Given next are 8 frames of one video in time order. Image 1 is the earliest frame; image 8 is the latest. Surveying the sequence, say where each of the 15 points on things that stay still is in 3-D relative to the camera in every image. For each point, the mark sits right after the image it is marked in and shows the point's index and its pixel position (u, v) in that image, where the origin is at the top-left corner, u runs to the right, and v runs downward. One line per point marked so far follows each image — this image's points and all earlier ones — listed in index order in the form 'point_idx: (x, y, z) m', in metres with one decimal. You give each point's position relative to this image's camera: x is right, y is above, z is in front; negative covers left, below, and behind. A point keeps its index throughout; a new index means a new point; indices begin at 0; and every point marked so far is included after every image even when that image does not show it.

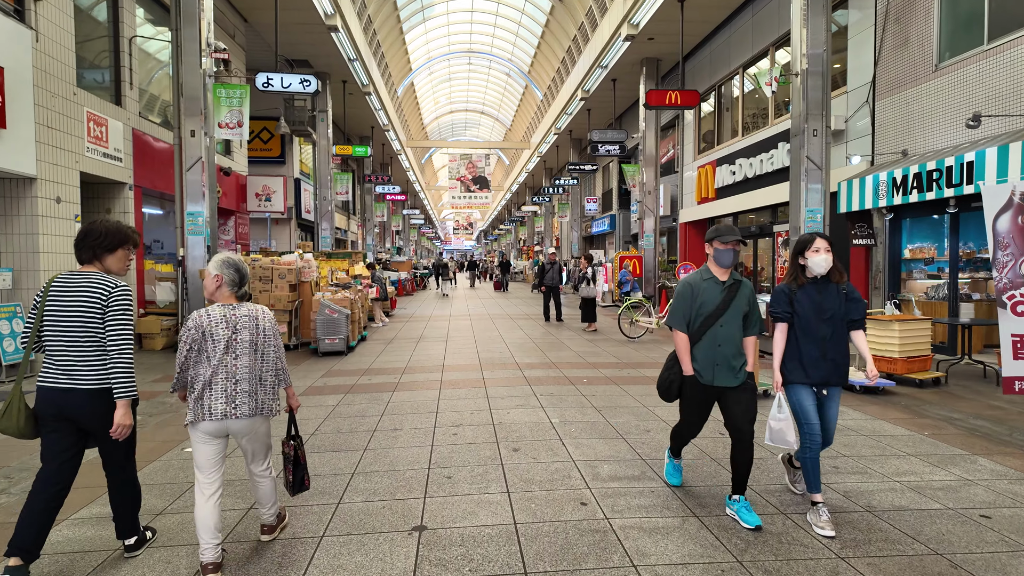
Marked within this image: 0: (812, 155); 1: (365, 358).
0: (+4.6, +2.1, +9.4) m
1: (-2.1, -1.0, +8.6) m
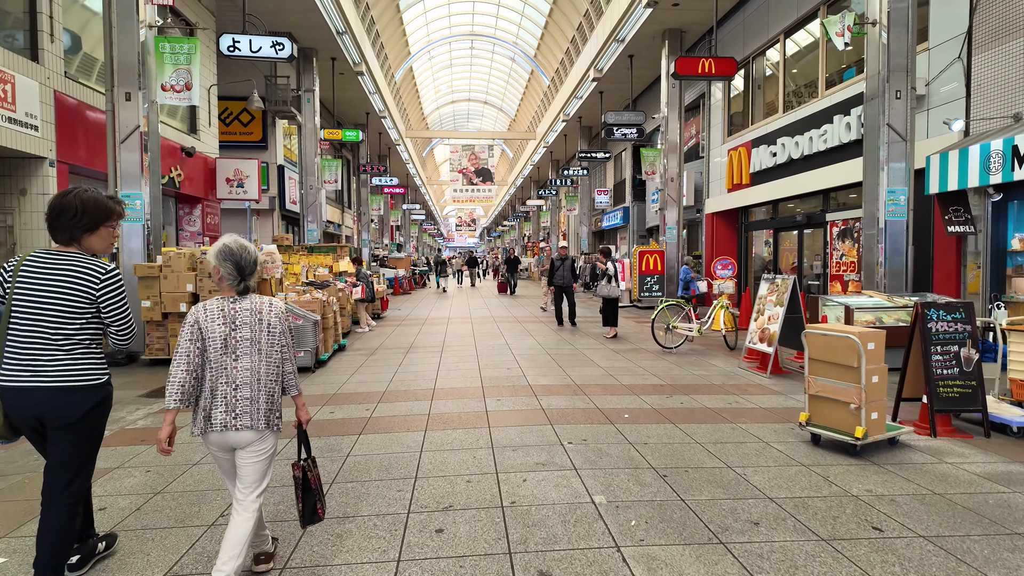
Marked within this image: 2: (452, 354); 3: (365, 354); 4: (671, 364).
0: (+4.8, +2.1, +7.6) m
1: (-1.9, -1.0, +6.8) m
2: (-0.8, -0.9, +8.1) m
3: (-2.0, -0.9, +8.1) m
4: (+1.9, -0.9, +7.3) m
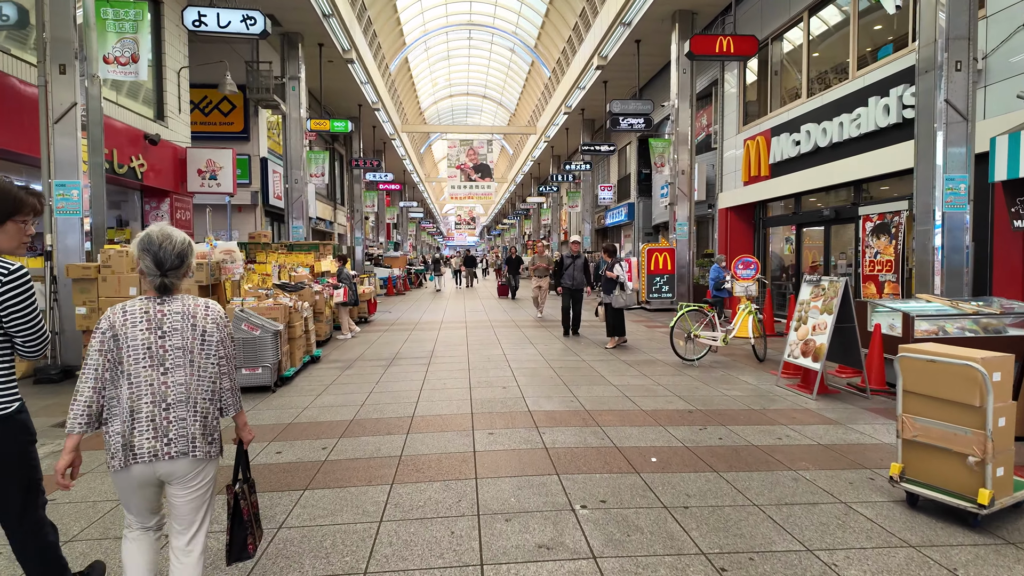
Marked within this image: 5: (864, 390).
0: (+4.7, +2.0, +6.5) m
1: (-2.0, -1.0, +5.7) m
2: (-0.8, -0.9, +7.0) m
3: (-2.0, -0.9, +7.1) m
4: (+1.9, -0.9, +6.2) m
5: (+3.2, -0.9, +5.5) m
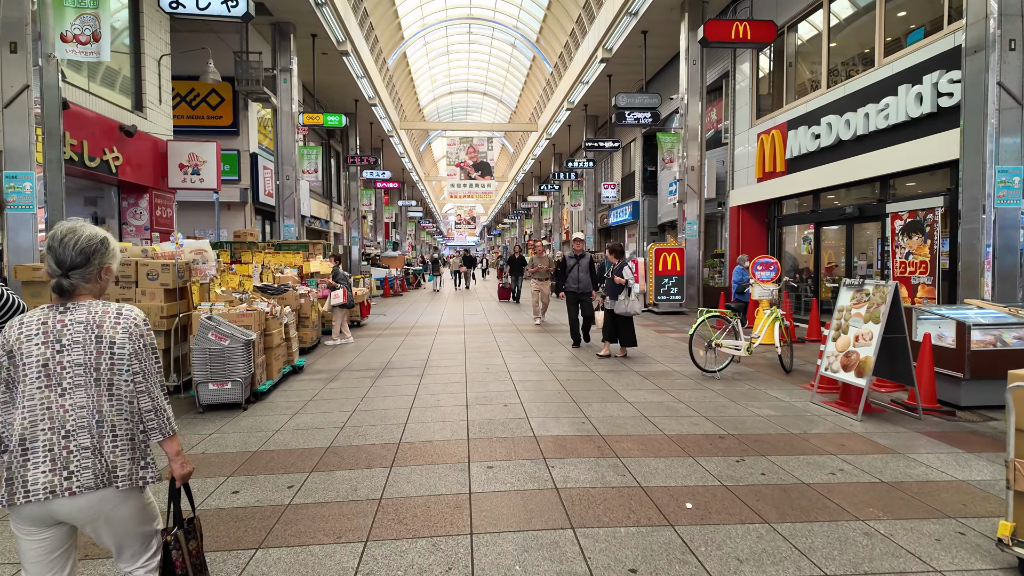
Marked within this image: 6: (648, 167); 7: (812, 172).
0: (+4.8, +2.0, +5.9) m
1: (-2.0, -1.0, +5.1) m
2: (-0.8, -0.9, +6.3) m
3: (-2.0, -1.0, +6.4) m
4: (+1.9, -1.0, +5.6) m
5: (+3.2, -1.0, +4.9) m
6: (+4.4, +3.9, +19.9) m
7: (+5.4, +2.1, +10.8) m
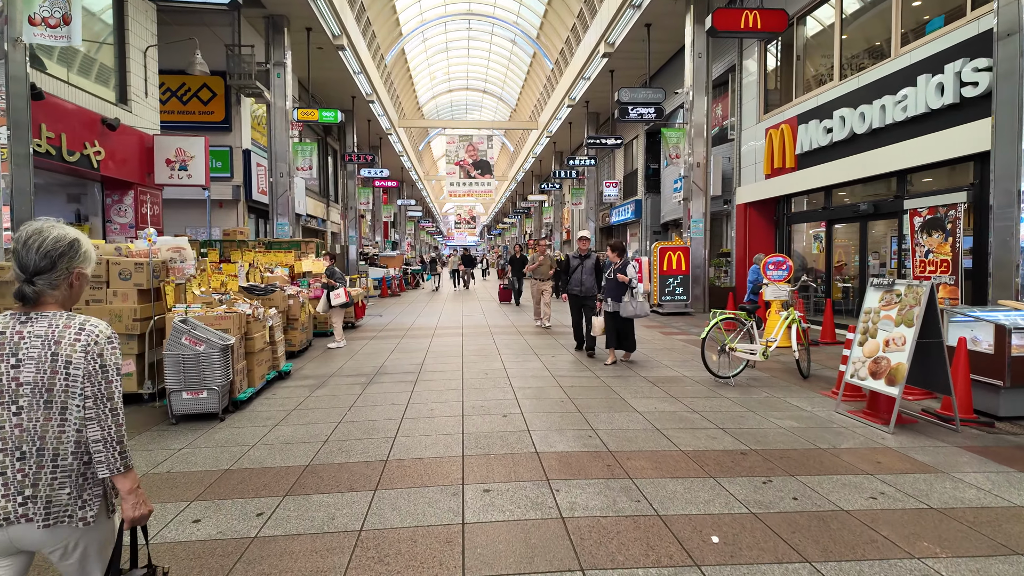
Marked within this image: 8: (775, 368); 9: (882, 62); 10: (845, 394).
0: (+4.7, +2.0, +5.4) m
1: (-2.0, -1.0, +4.7) m
2: (-0.8, -0.9, +5.9) m
3: (-2.0, -1.0, +6.0) m
4: (+1.9, -1.0, +5.2) m
5: (+3.2, -1.0, +4.4) m
6: (+4.4, +3.9, +19.5) m
7: (+5.4, +2.1, +10.4) m
8: (+2.8, -0.9, +6.6) m
9: (+5.6, +3.4, +9.2) m
10: (+2.8, -0.9, +5.1) m
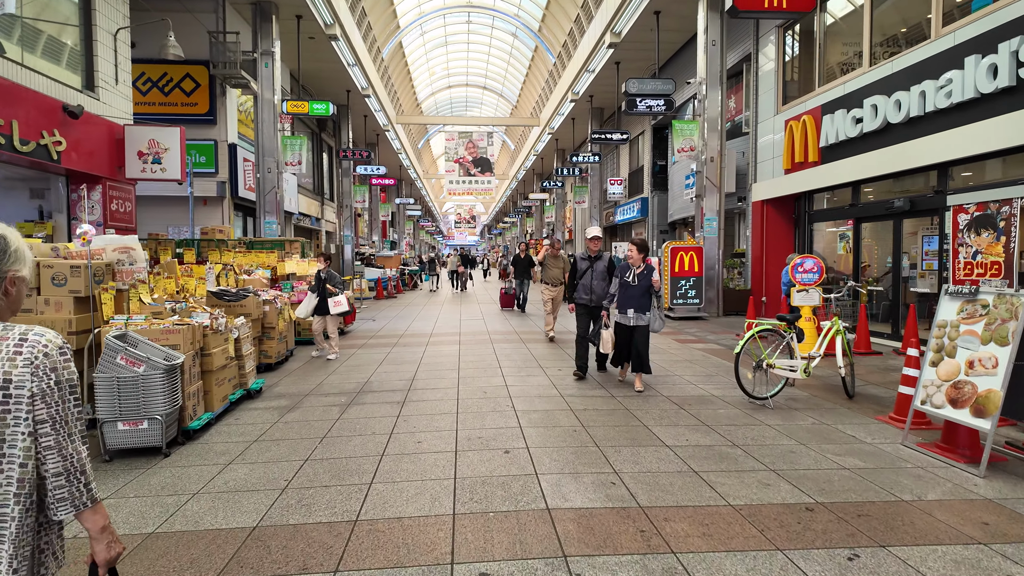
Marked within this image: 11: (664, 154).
0: (+4.8, +1.9, +4.6) m
1: (-1.9, -1.1, +3.8) m
2: (-0.8, -1.0, +5.1) m
3: (-1.9, -1.0, +5.2) m
4: (+1.9, -1.0, +4.4) m
5: (+3.2, -1.0, +3.6) m
6: (+4.5, +3.9, +18.7) m
7: (+5.4, +2.0, +9.6) m
8: (+2.9, -0.9, +5.8) m
9: (+5.7, +3.4, +8.4) m
10: (+2.8, -0.9, +4.3) m
11: (+4.7, +4.1, +18.8) m
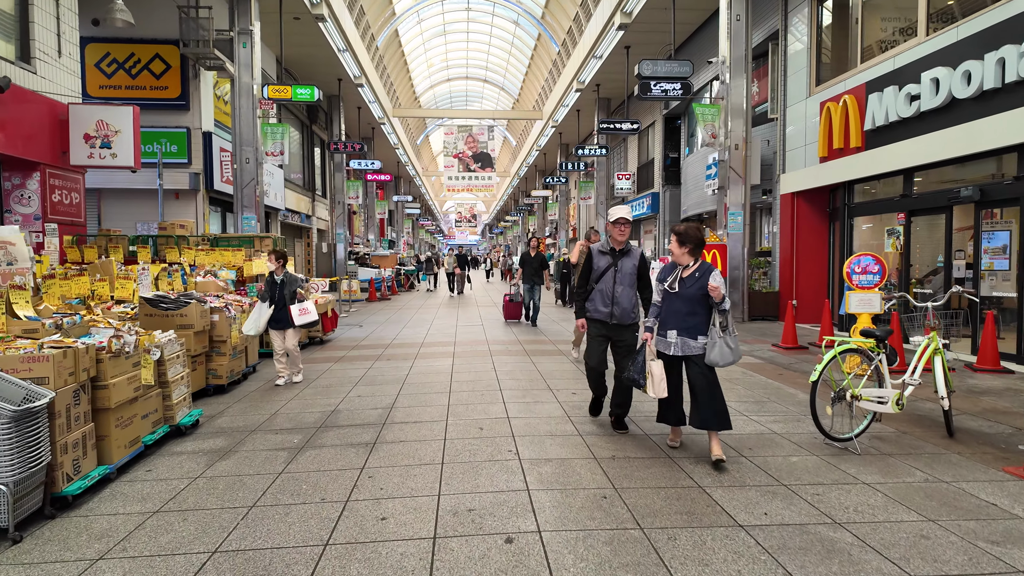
0: (+4.8, +1.9, +3.4) m
1: (-1.9, -1.1, +2.6) m
2: (-0.8, -1.0, +3.9) m
3: (-1.9, -1.1, +4.0) m
4: (+1.9, -1.1, +3.1) m
5: (+3.3, -1.1, +2.4) m
6: (+4.5, +3.8, +17.4) m
7: (+5.4, +2.0, +8.4) m
8: (+2.9, -1.0, +4.5) m
9: (+5.7, +3.3, +7.2) m
10: (+2.8, -1.0, +3.1) m
11: (+4.8, +4.1, +17.5) m
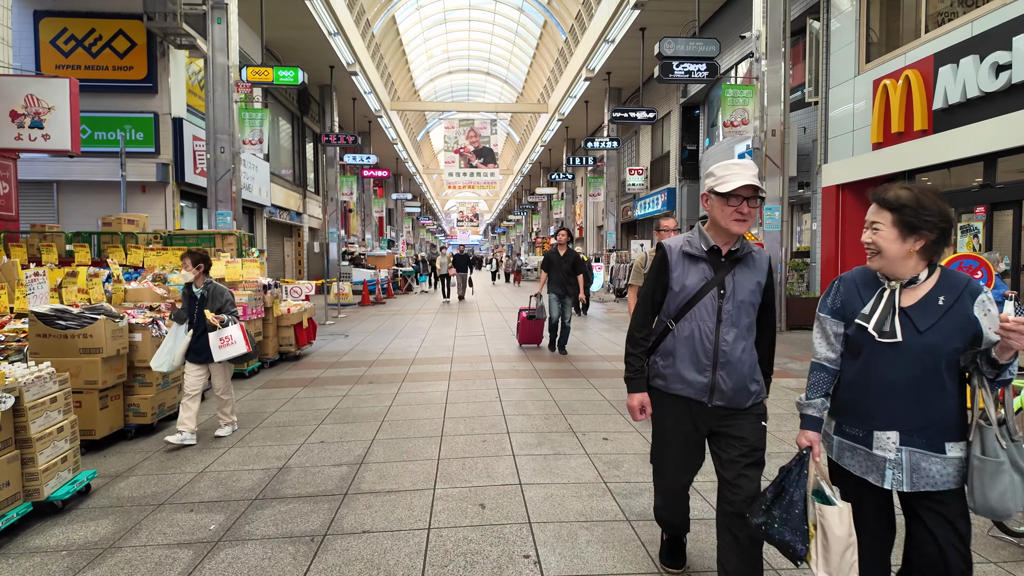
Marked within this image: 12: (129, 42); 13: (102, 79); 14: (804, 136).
0: (+4.9, +1.8, +2.1) m
1: (-1.8, -1.2, +1.3) m
2: (-0.7, -1.1, +2.6) m
3: (-1.9, -1.1, +2.7) m
4: (+2.0, -1.2, +1.8) m
5: (+3.3, -1.2, +1.1) m
6: (+4.6, +3.8, +16.1) m
7: (+5.5, +1.9, +7.0) m
8: (+3.0, -1.1, +3.2) m
9: (+5.8, +3.3, +5.8) m
10: (+2.9, -1.1, +1.7) m
11: (+4.9, +4.0, +16.2) m
12: (-6.8, +4.4, +10.8) m
13: (-7.3, +3.7, +10.8) m
14: (+5.4, +2.9, +11.4) m
